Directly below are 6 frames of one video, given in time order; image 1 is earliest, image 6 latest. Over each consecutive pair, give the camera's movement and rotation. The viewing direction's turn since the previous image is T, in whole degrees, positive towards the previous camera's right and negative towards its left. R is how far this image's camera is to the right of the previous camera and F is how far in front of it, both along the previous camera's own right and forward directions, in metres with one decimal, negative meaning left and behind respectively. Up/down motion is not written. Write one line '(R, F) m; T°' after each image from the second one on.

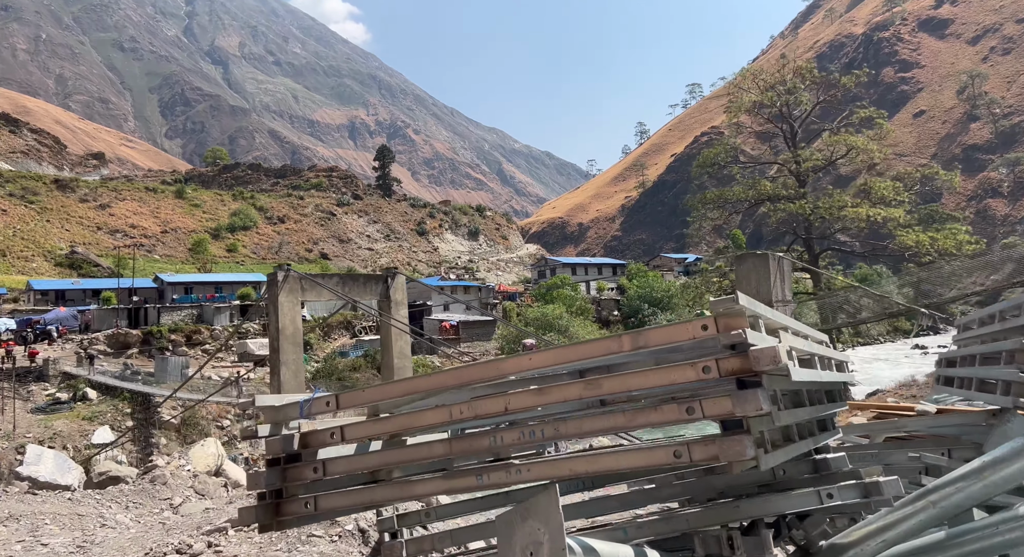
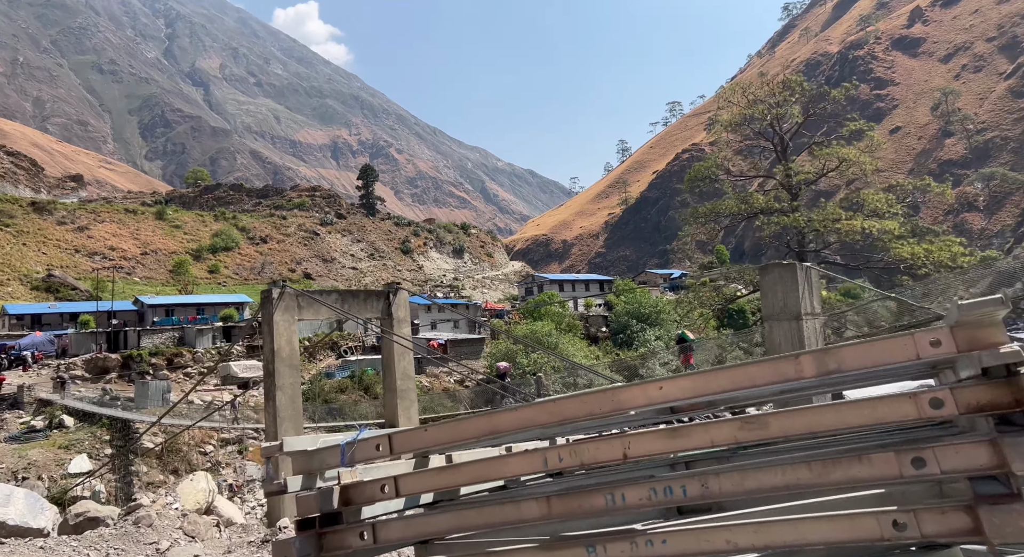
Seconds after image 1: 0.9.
(-0.2, +0.4) m; +1°
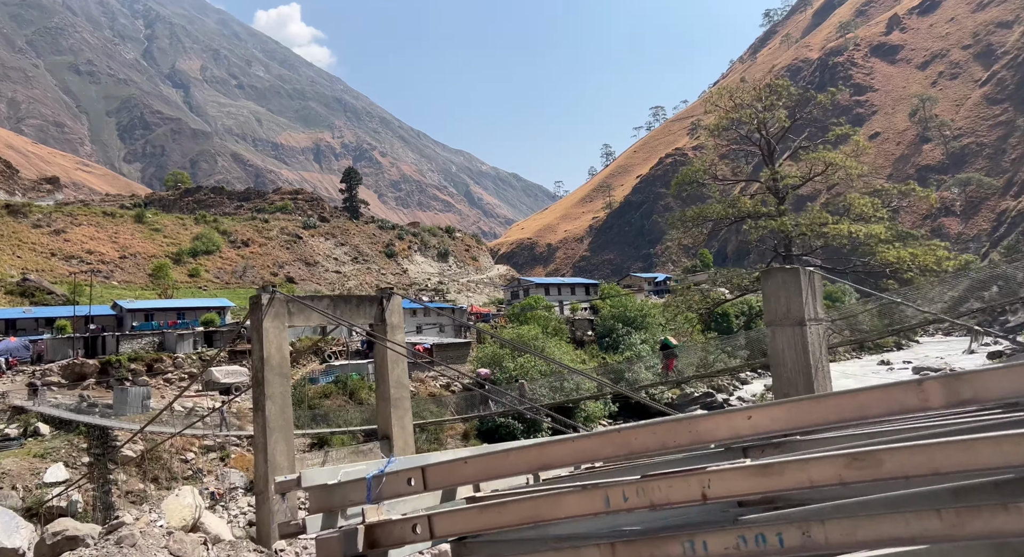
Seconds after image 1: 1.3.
(-0.1, +0.2) m; +1°
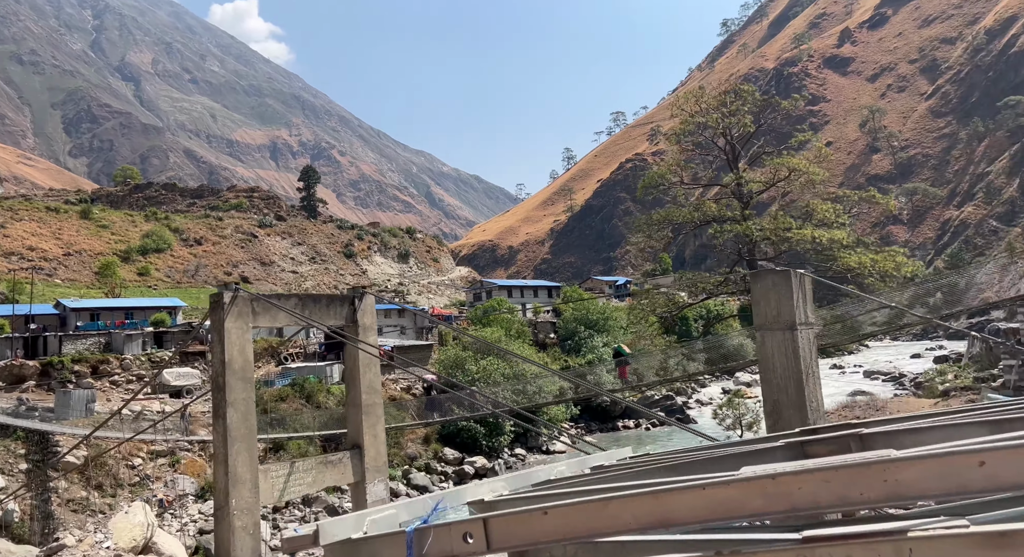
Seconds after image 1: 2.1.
(-0.2, +0.3) m; +3°
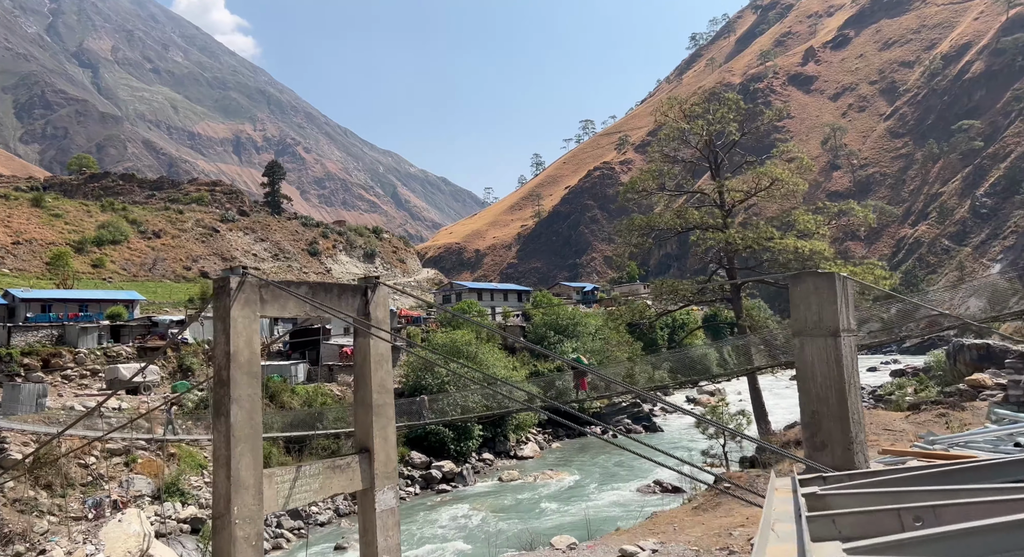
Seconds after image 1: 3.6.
(-0.4, +0.4) m; +3°
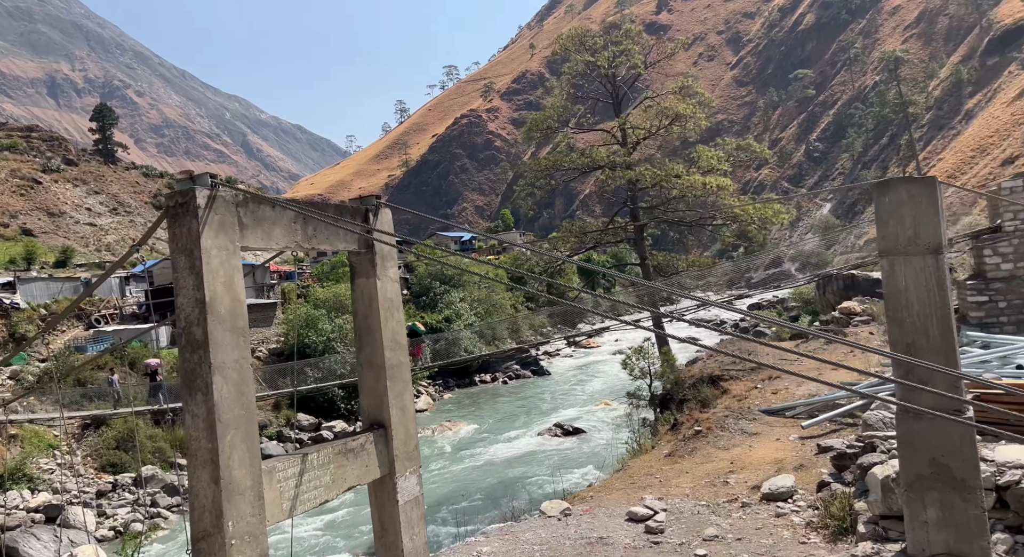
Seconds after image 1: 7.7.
(-0.9, +1.3) m; +10°
